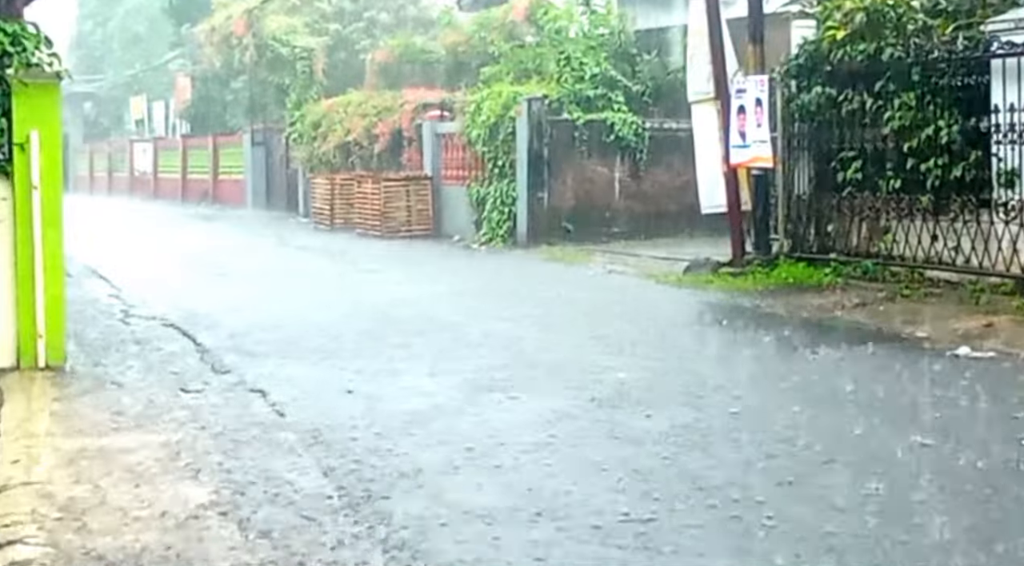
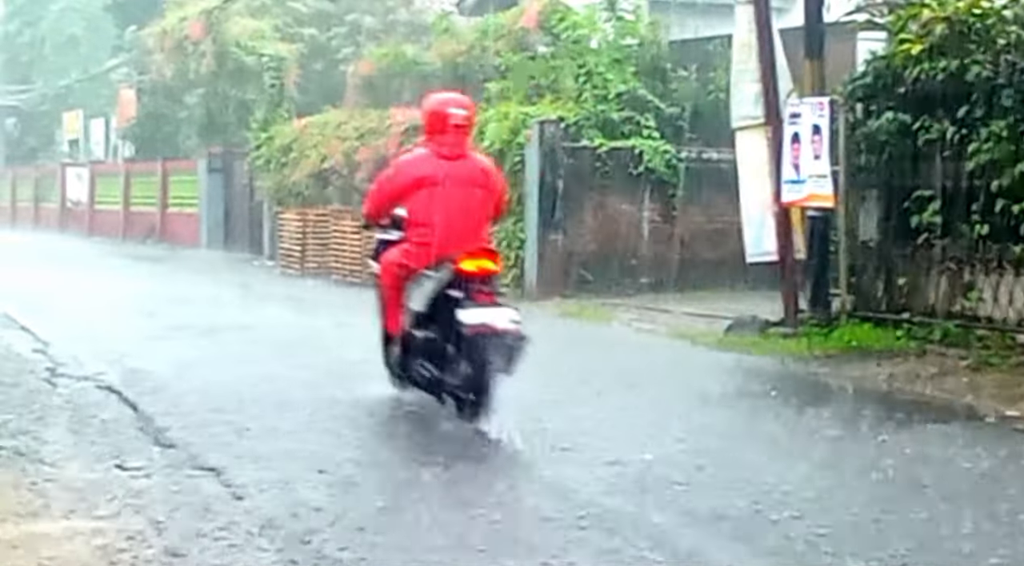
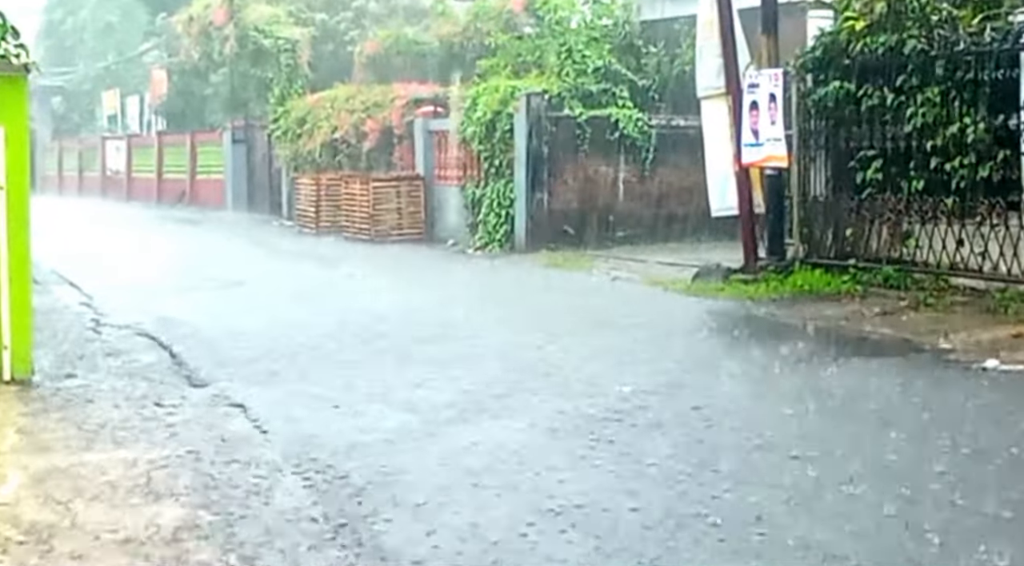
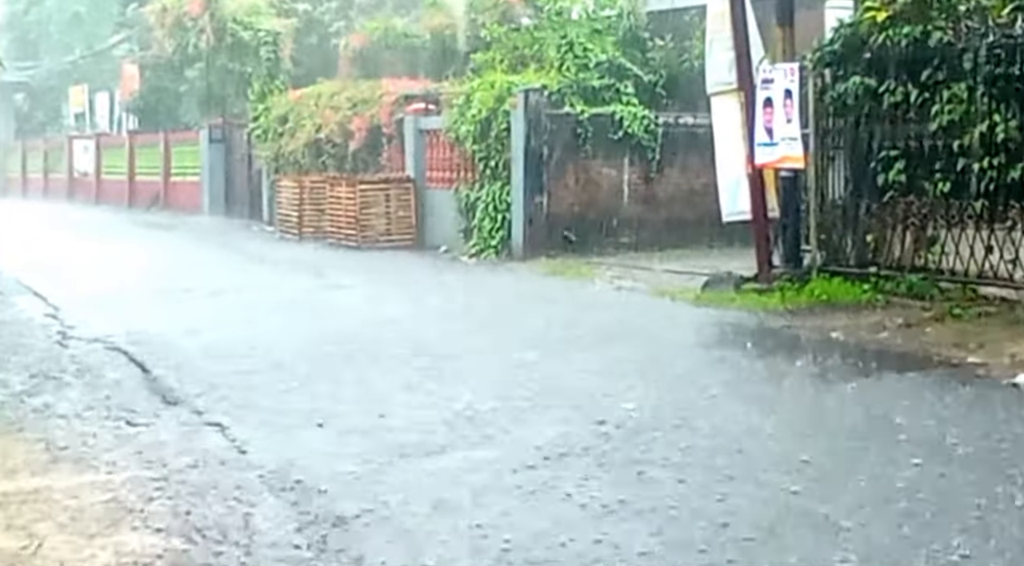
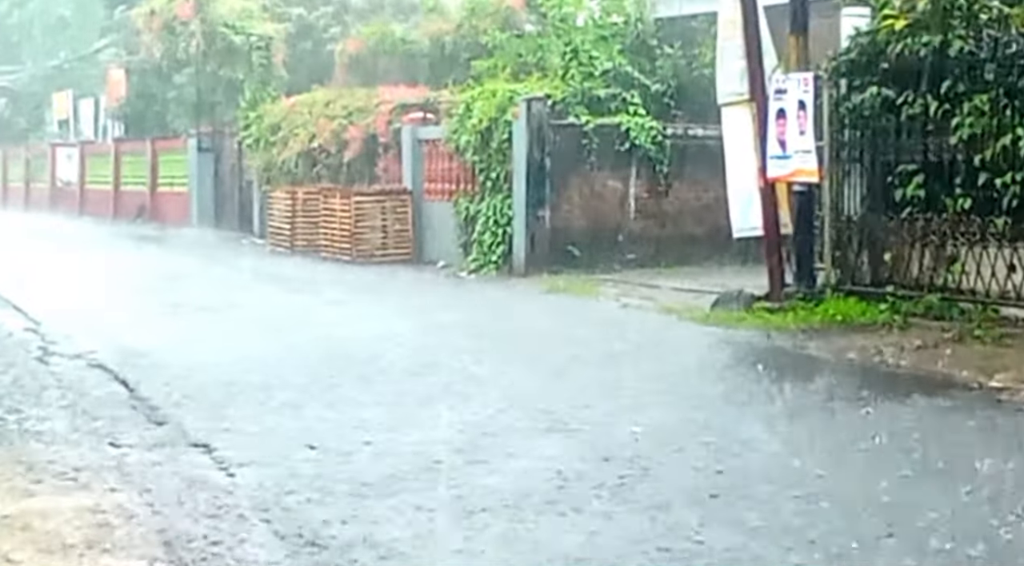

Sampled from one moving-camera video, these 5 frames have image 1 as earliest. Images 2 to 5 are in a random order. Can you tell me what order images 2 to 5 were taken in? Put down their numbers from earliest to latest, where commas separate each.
3, 4, 5, 2
